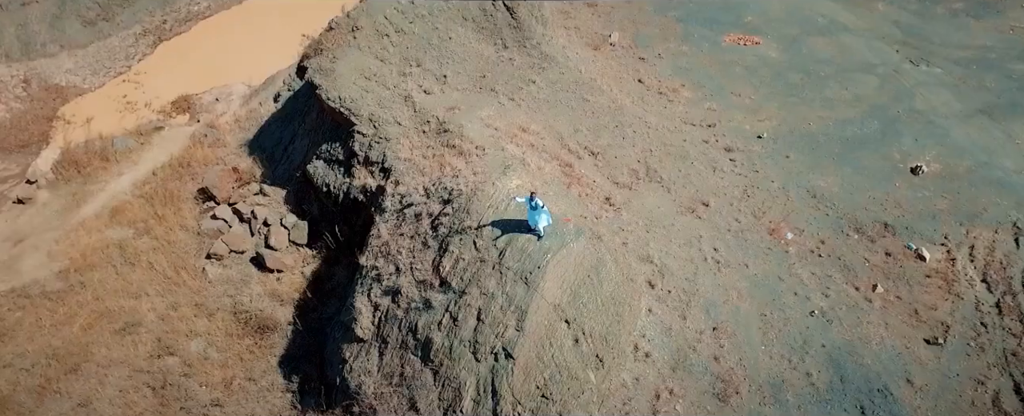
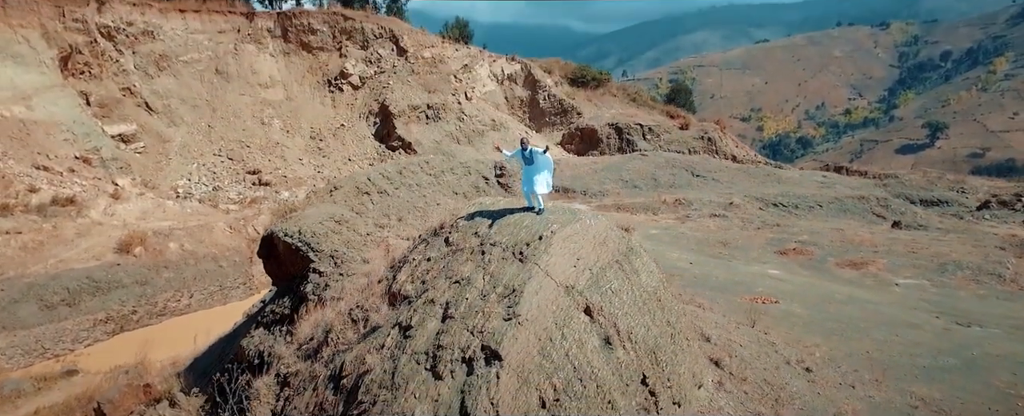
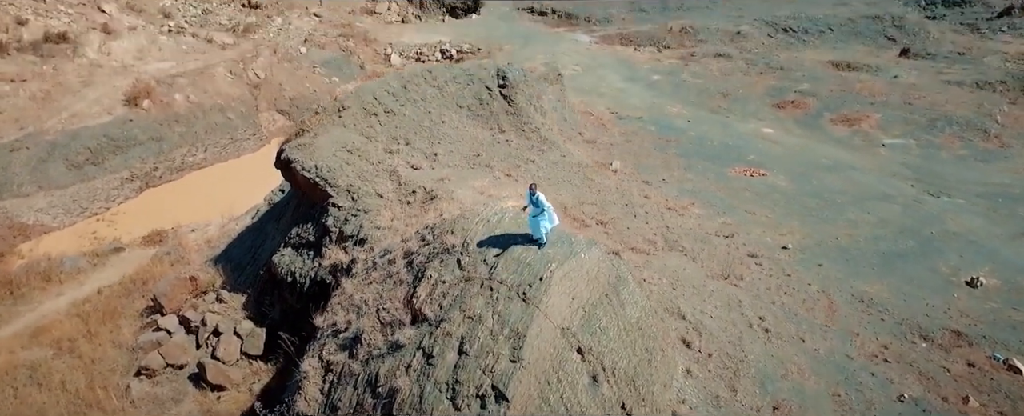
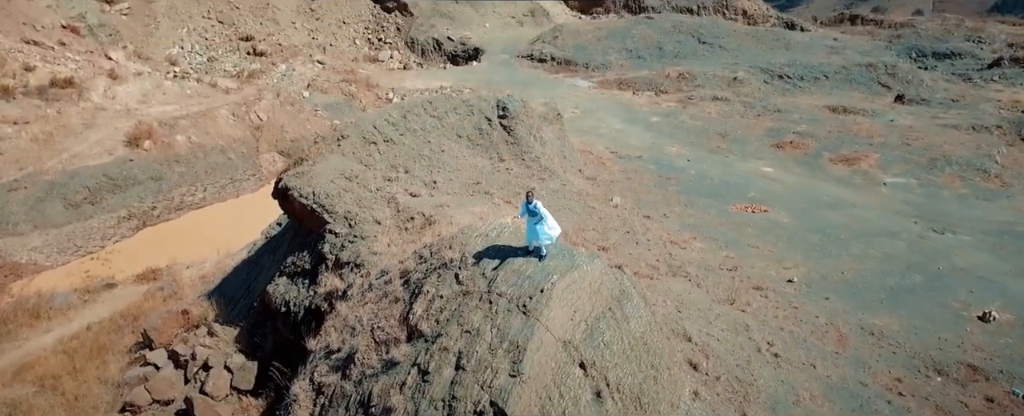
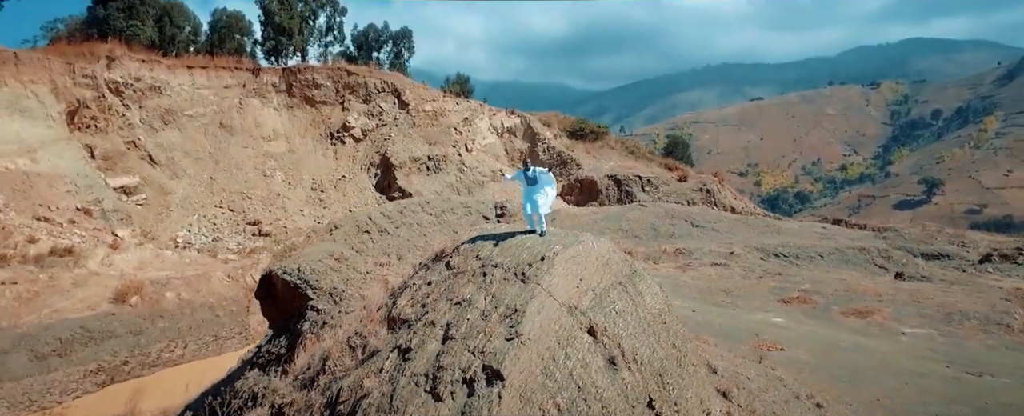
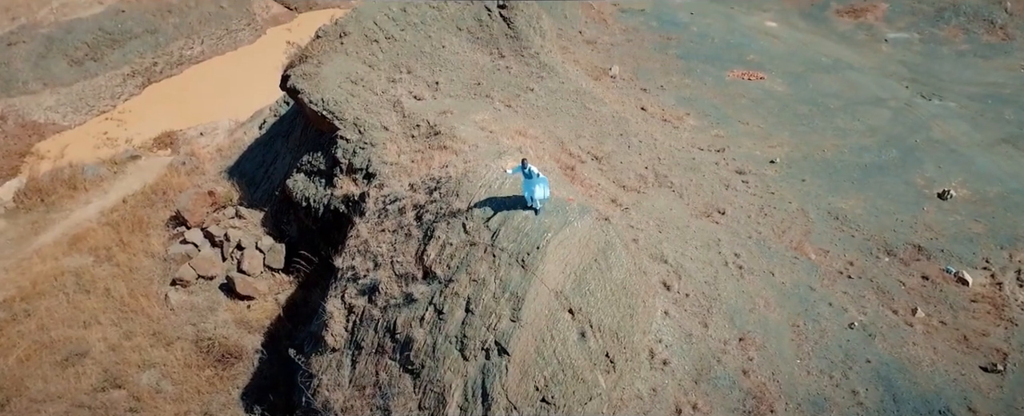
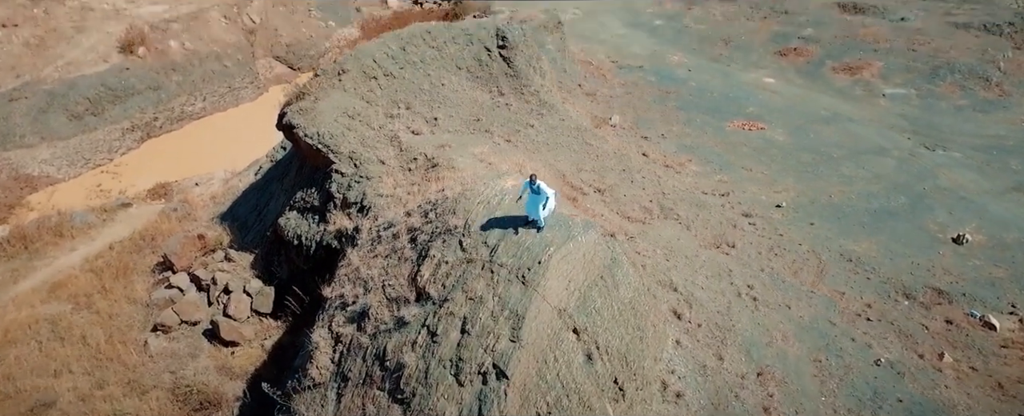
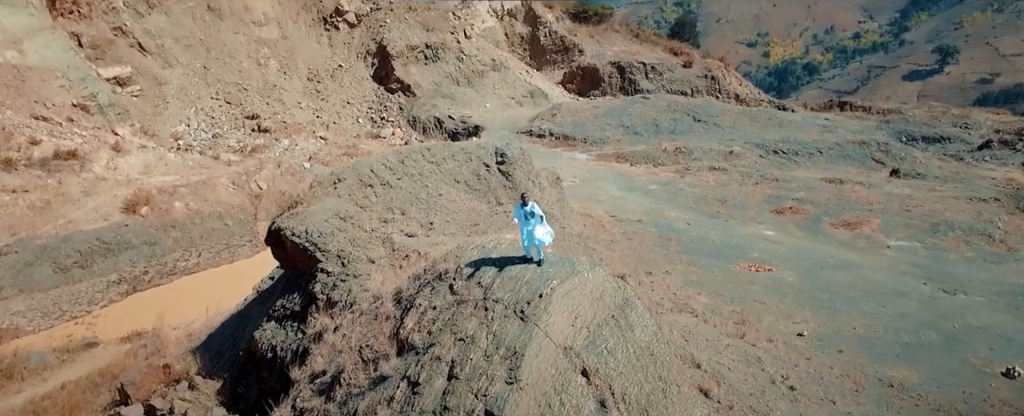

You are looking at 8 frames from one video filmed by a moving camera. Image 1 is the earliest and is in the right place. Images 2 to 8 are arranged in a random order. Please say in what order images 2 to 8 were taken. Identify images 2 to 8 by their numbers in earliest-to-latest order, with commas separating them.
6, 7, 3, 4, 8, 2, 5
